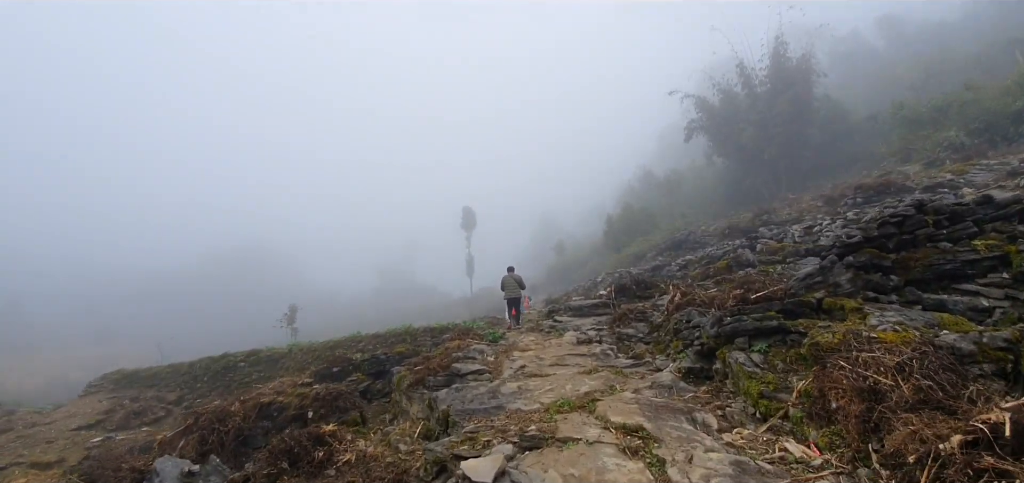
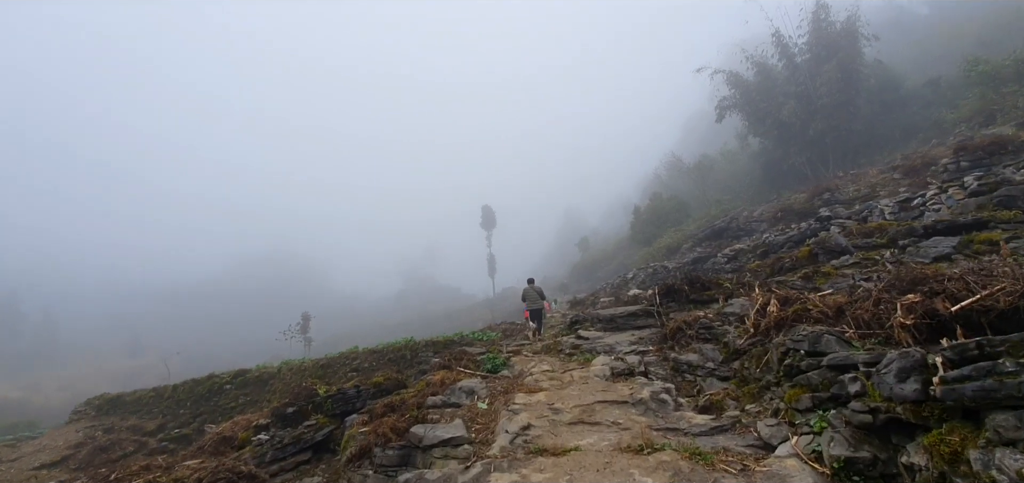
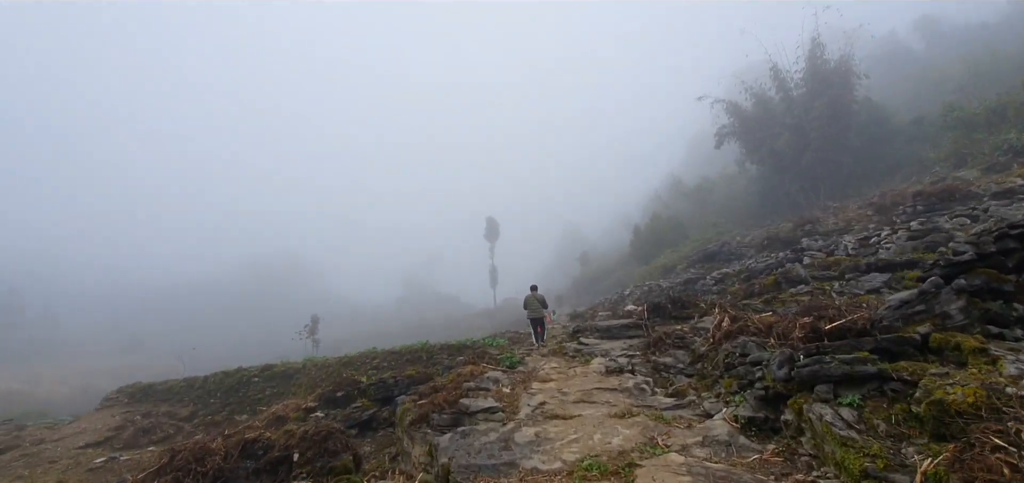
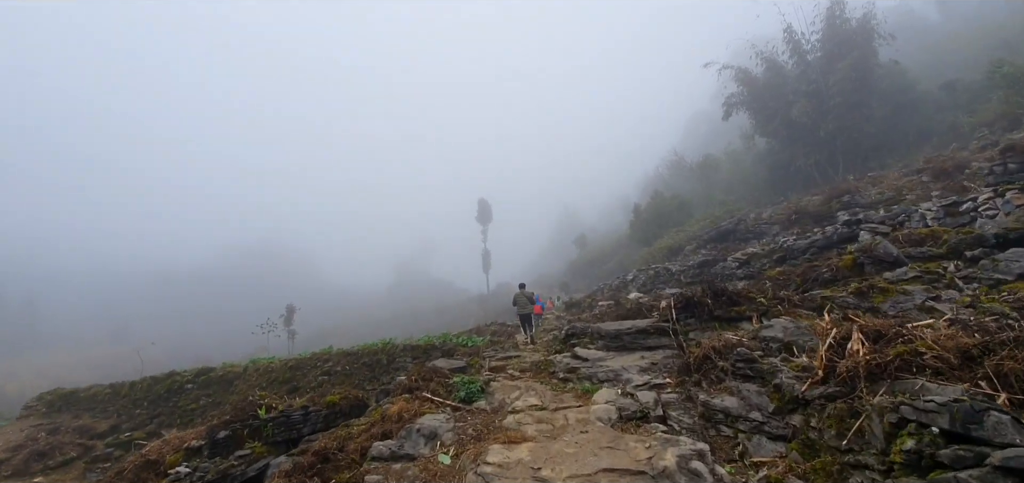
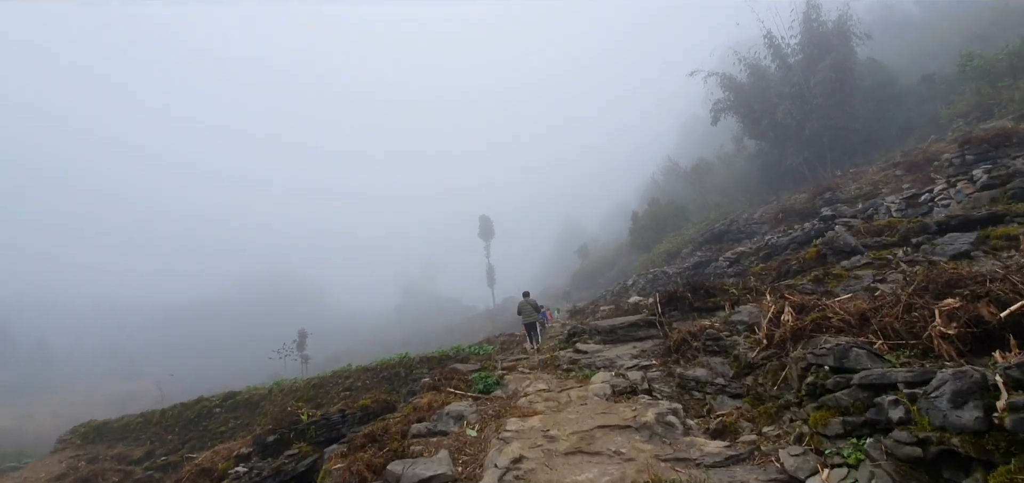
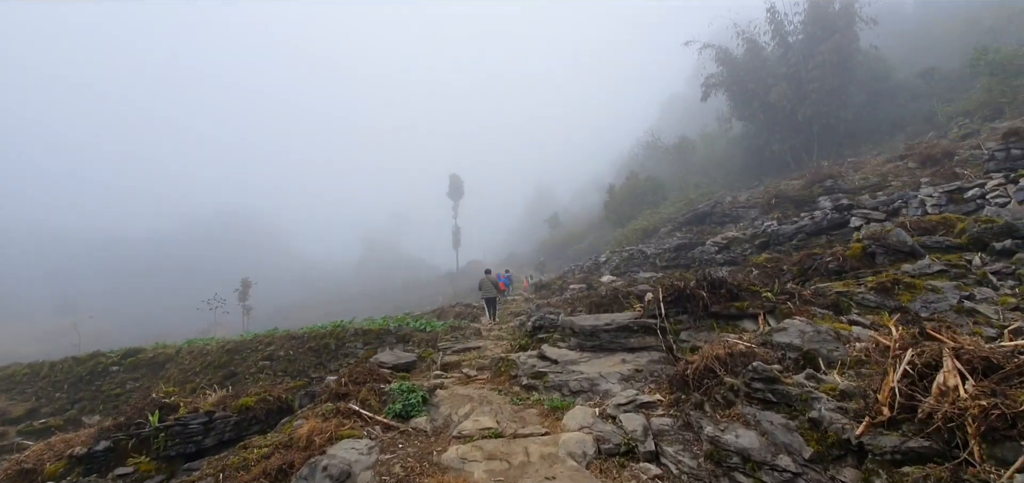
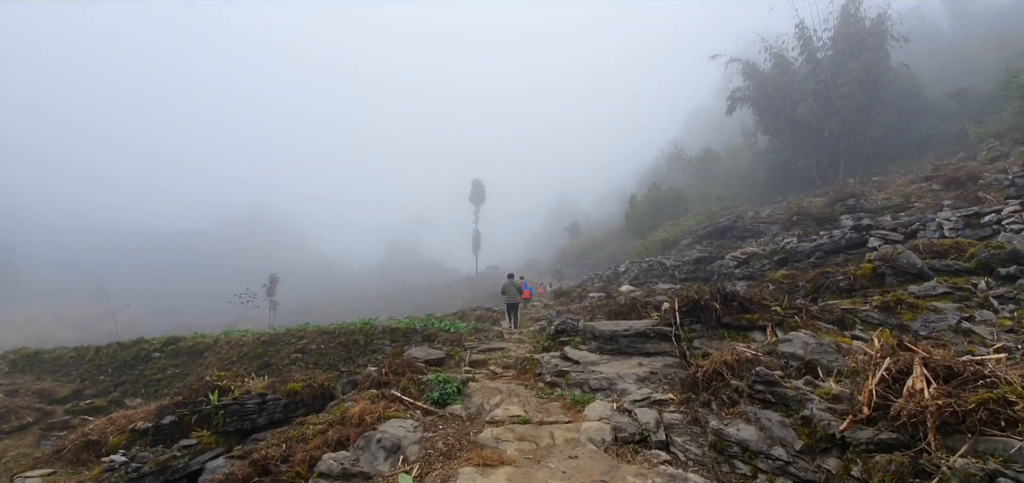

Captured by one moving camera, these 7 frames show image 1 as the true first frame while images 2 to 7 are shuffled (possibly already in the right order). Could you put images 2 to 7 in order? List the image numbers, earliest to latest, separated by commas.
3, 2, 5, 4, 7, 6
